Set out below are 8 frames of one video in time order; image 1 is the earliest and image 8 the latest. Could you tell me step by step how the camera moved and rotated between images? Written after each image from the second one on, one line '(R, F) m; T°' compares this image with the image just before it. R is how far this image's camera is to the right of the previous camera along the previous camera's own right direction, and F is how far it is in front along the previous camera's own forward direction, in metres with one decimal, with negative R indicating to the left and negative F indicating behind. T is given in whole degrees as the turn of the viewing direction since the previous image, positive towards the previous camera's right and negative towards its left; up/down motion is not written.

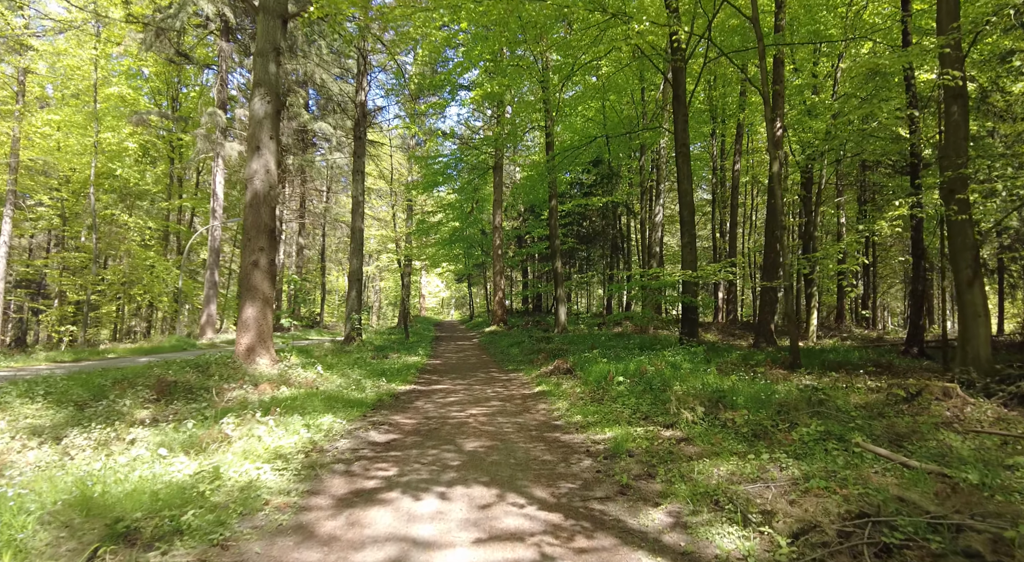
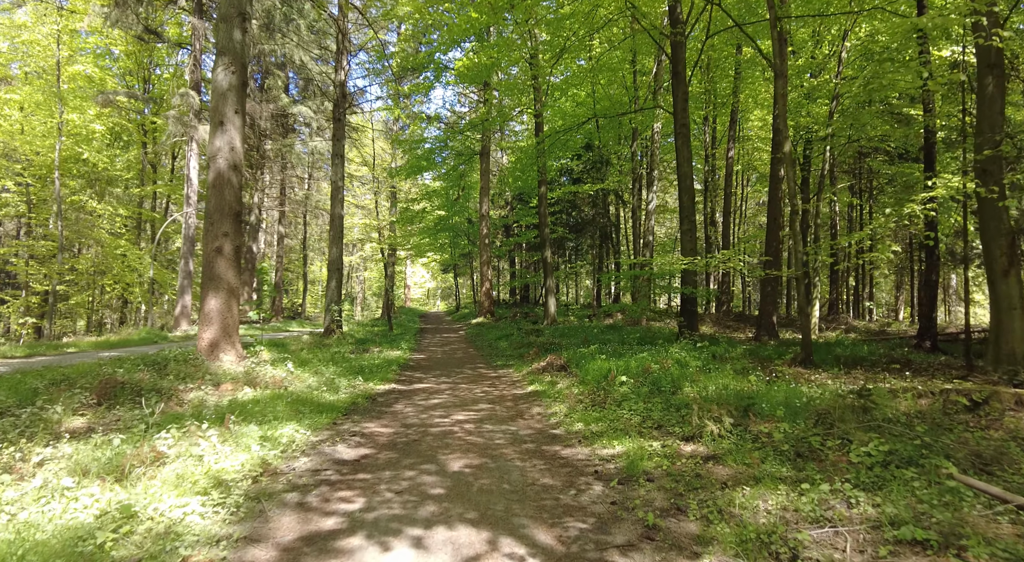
(0.0, +0.7) m; +1°
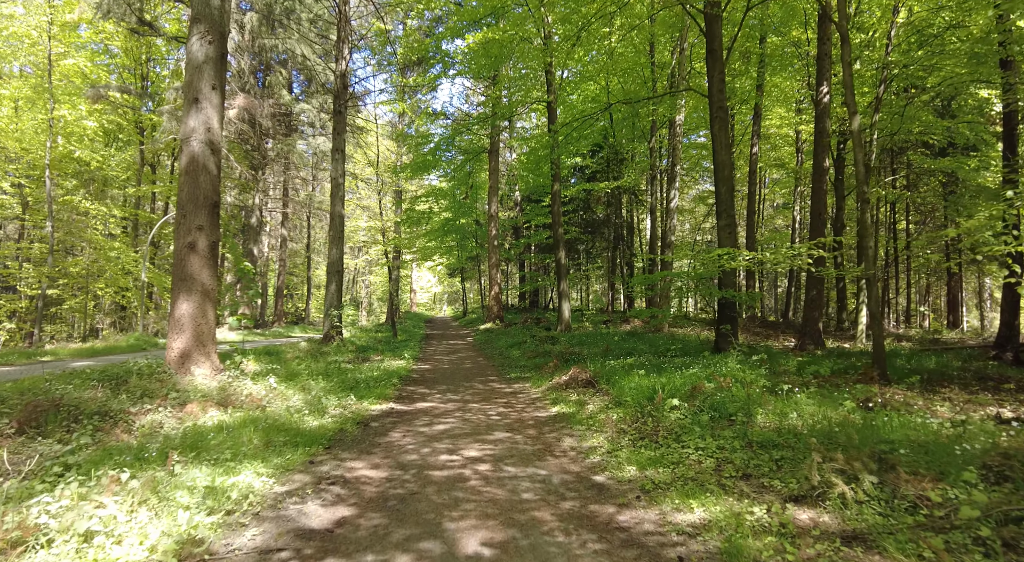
(-0.2, +1.2) m; -1°
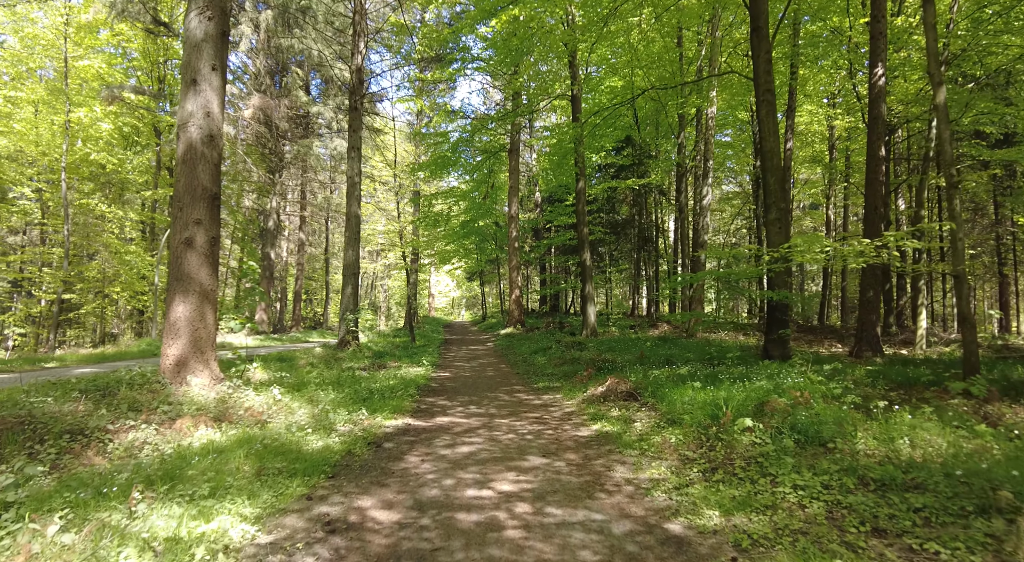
(-0.2, +0.8) m; -2°
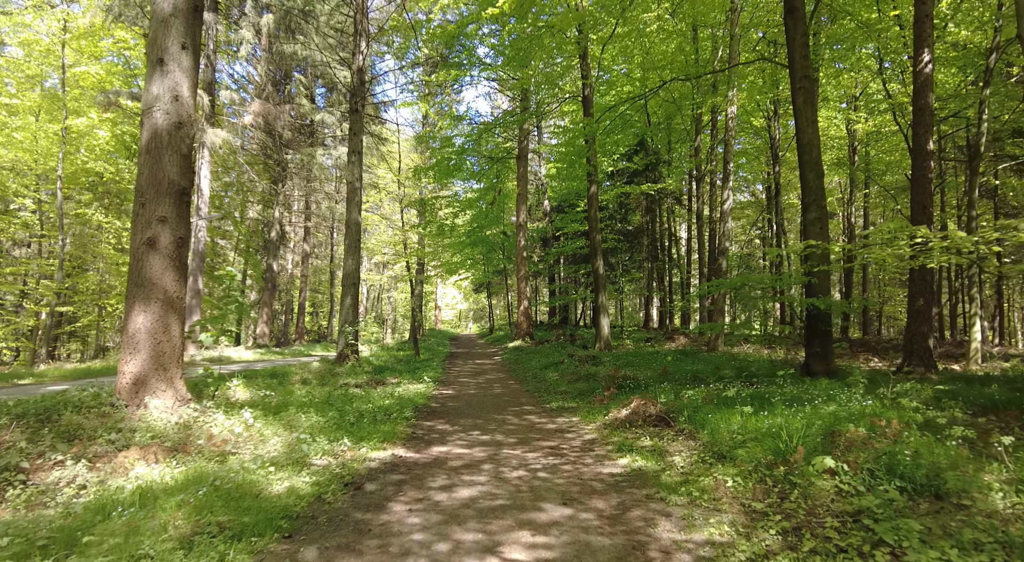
(0.0, +0.9) m; -1°
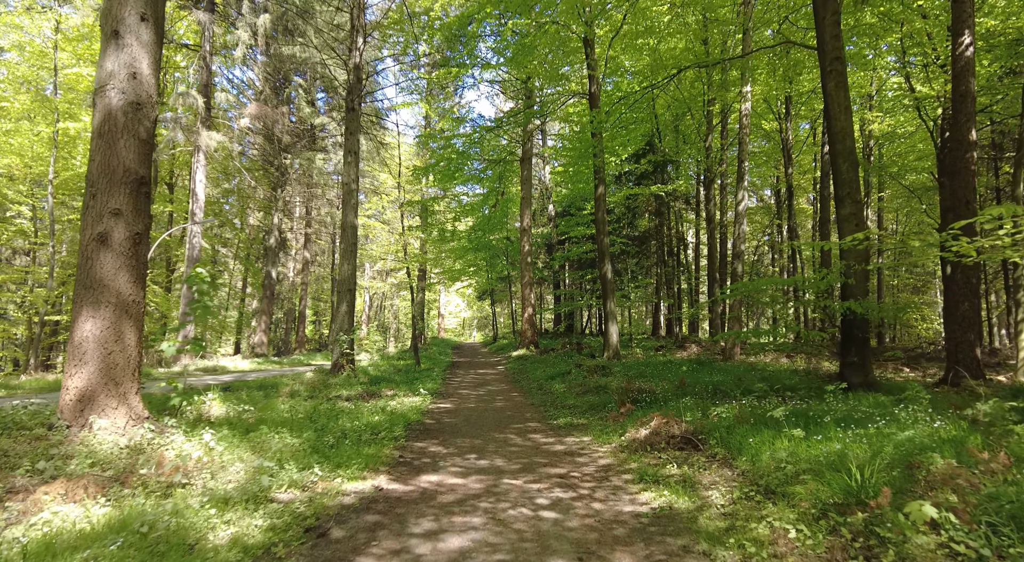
(0.0, +0.8) m; 0°
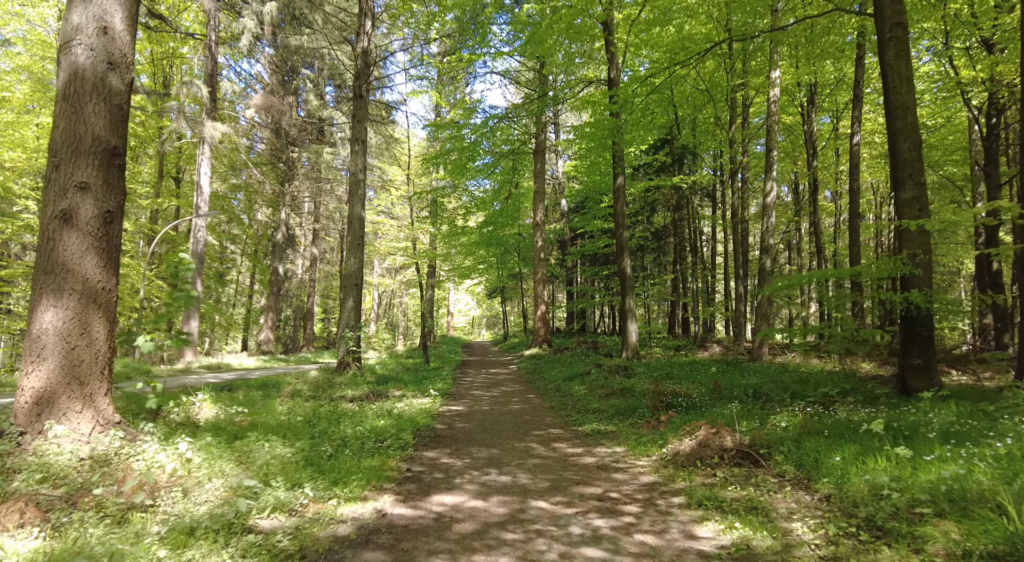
(-0.1, +0.7) m; -1°
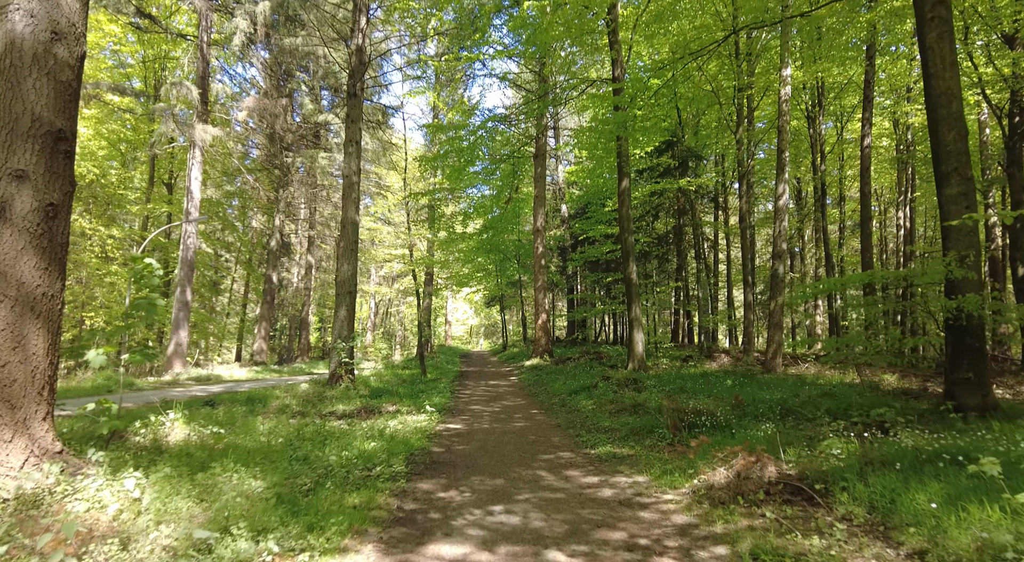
(-0.1, +0.6) m; 0°
